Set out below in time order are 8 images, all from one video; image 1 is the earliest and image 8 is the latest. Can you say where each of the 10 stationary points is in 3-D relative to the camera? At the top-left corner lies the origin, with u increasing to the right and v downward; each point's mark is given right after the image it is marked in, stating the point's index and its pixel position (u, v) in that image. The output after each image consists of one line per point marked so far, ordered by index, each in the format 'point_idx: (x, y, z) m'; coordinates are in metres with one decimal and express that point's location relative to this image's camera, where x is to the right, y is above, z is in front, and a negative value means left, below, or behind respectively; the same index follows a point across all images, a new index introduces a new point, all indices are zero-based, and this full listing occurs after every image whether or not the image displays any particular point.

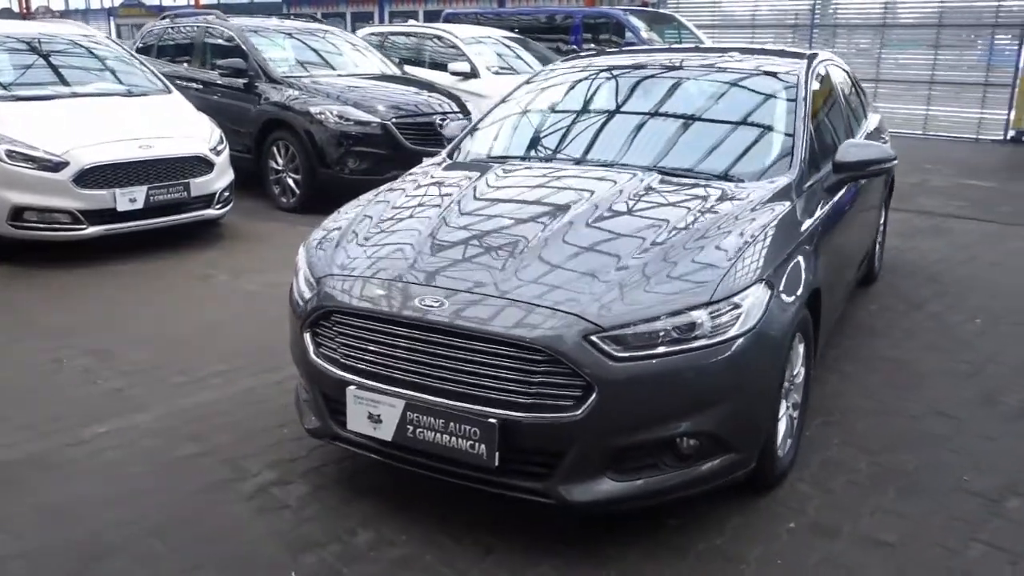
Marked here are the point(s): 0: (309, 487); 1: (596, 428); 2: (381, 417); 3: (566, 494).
0: (-0.8, -0.8, +3.4) m
1: (+0.3, -0.5, +2.8) m
2: (-0.5, -0.5, +3.0) m
3: (+0.2, -0.7, +2.8) m
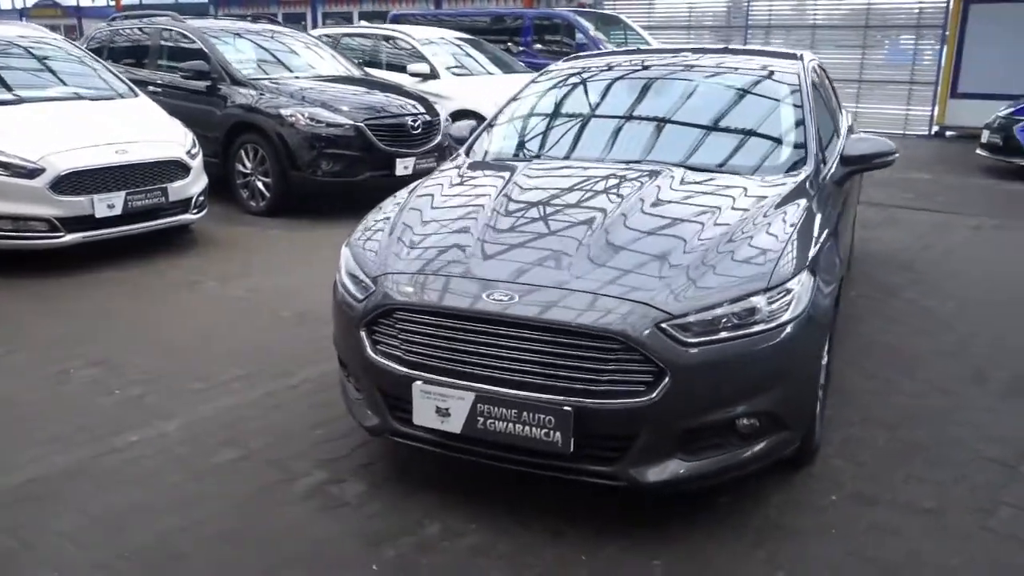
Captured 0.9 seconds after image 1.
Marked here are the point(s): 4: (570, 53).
0: (-0.6, -0.8, +3.5) m
1: (+0.5, -0.4, +2.9) m
2: (-0.2, -0.4, +3.1) m
3: (+0.4, -0.7, +3.0) m
4: (+0.9, +3.7, +13.3) m
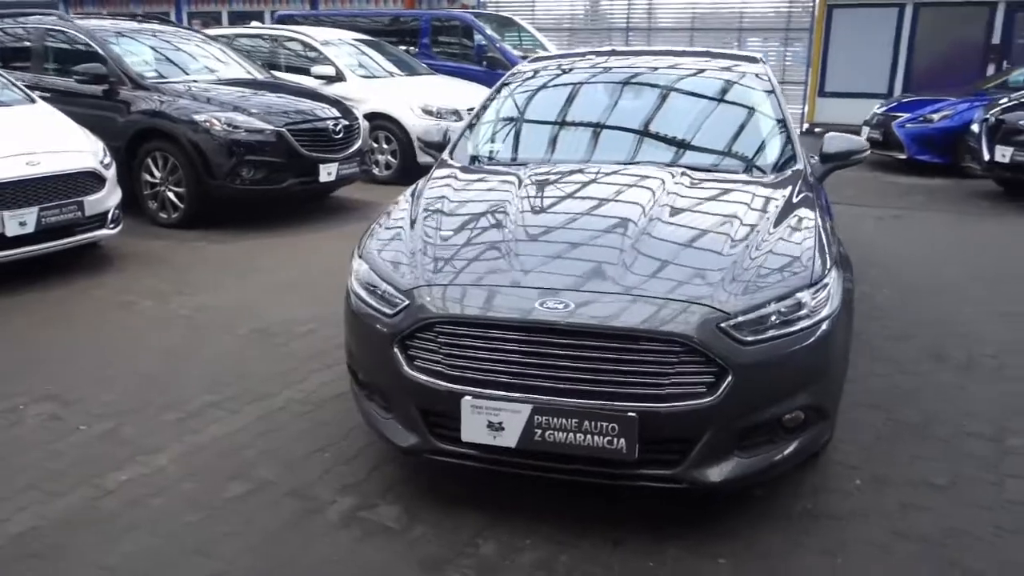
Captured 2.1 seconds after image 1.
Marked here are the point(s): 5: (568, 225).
0: (-0.4, -0.9, +3.3) m
1: (+0.7, -0.4, +2.9) m
2: (0.0, -0.5, +3.0) m
3: (+0.7, -0.7, +3.0) m
4: (-0.7, +3.6, +13.3) m
5: (+0.2, +0.3, +3.5) m
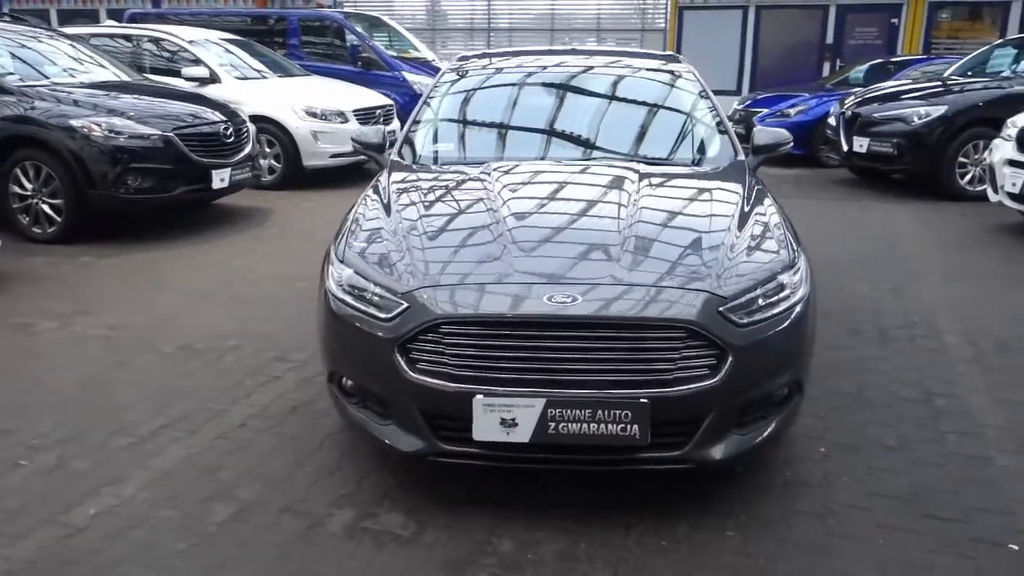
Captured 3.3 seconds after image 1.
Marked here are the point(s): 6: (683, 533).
0: (-0.4, -0.9, +3.2) m
1: (+0.8, -0.4, +3.1) m
2: (0.0, -0.5, +3.0) m
3: (+0.7, -0.6, +3.1) m
4: (-2.6, +3.6, +13.0) m
5: (+0.1, +0.3, +3.6) m
6: (+0.6, -0.9, +3.1) m
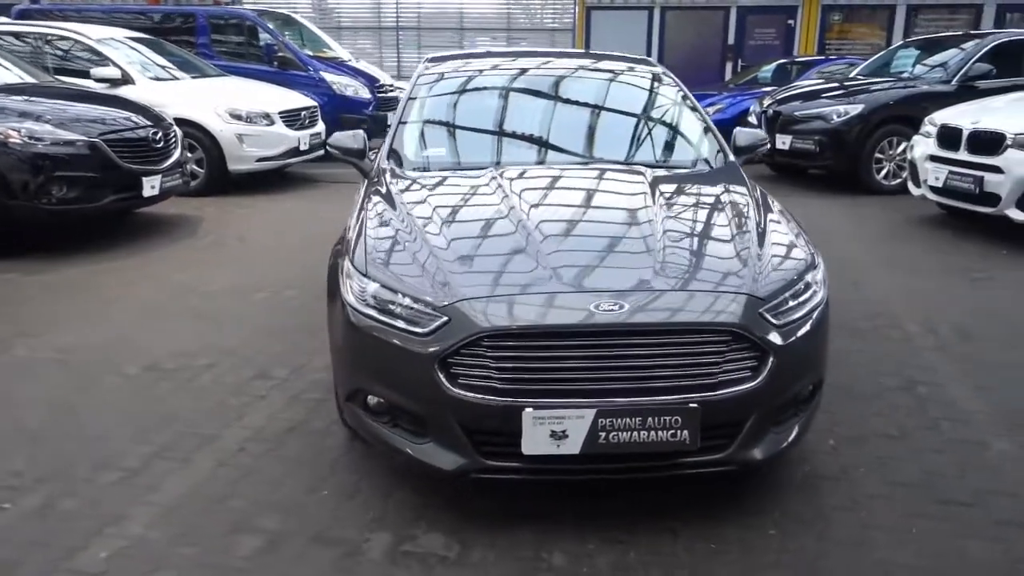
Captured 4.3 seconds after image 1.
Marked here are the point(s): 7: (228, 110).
0: (-0.3, -0.9, +3.1) m
1: (+0.9, -0.4, +3.1) m
2: (+0.2, -0.5, +3.0) m
3: (+0.9, -0.6, +3.1) m
4: (-3.8, +3.4, +12.5) m
5: (+0.2, +0.2, +3.5) m
6: (+0.8, -0.9, +3.2) m
7: (-3.2, +2.0, +9.5) m
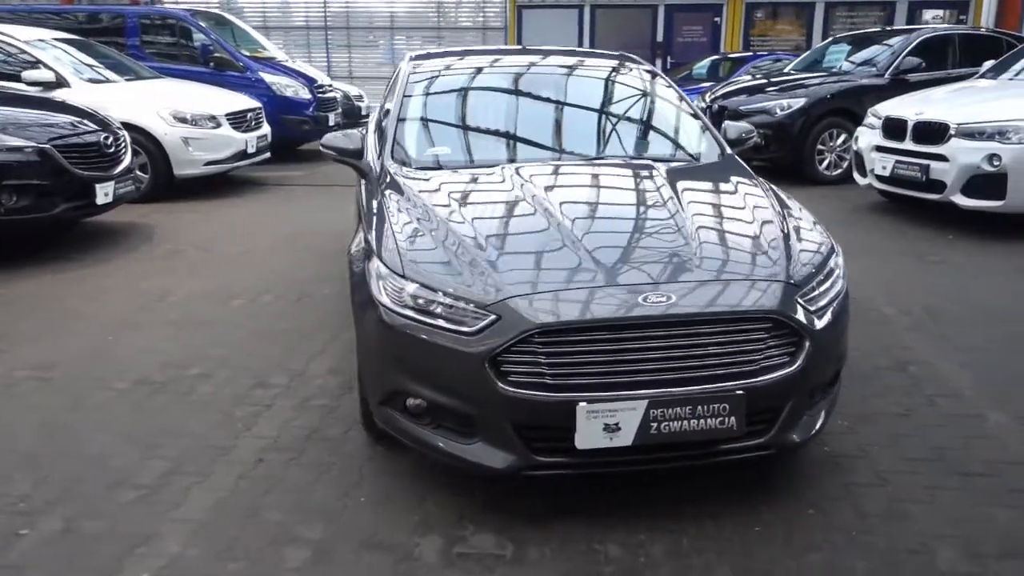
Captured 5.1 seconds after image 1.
0: (-0.1, -0.9, +3.1) m
1: (+1.1, -0.3, +3.2) m
2: (+0.4, -0.5, +3.0) m
3: (+1.0, -0.6, +3.2) m
4: (-4.6, +3.3, +12.1) m
5: (+0.3, +0.3, +3.6) m
6: (+1.0, -0.9, +3.2) m
7: (-3.7, +1.9, +9.2) m
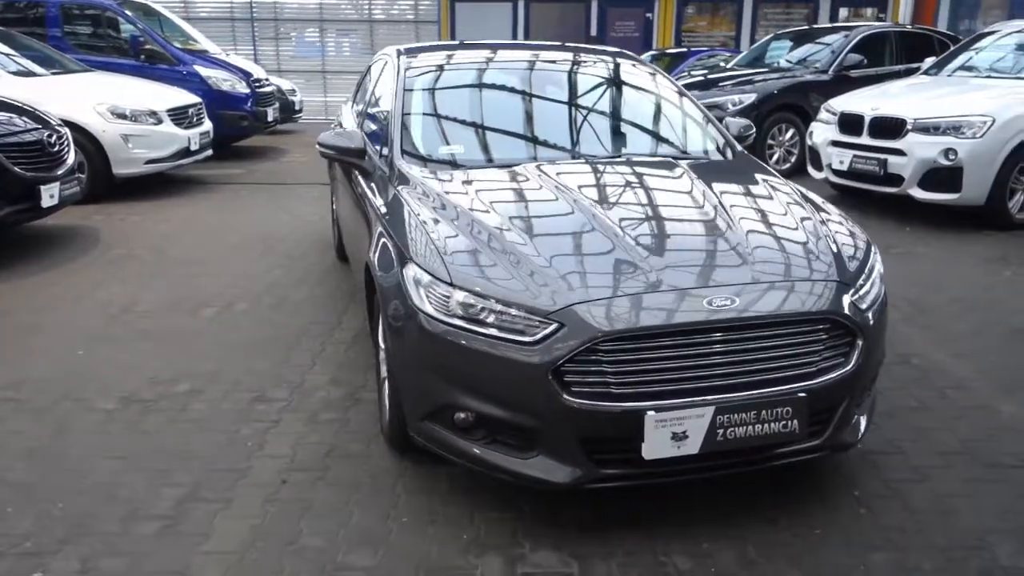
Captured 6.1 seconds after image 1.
0: (+0.1, -0.9, +3.0) m
1: (+1.3, -0.3, +3.2) m
2: (+0.6, -0.5, +2.9) m
3: (+1.2, -0.6, +3.2) m
4: (-5.3, +3.3, +11.5) m
5: (+0.5, +0.3, +3.5) m
6: (+1.2, -0.9, +3.2) m
7: (-4.1, +1.8, +8.6) m
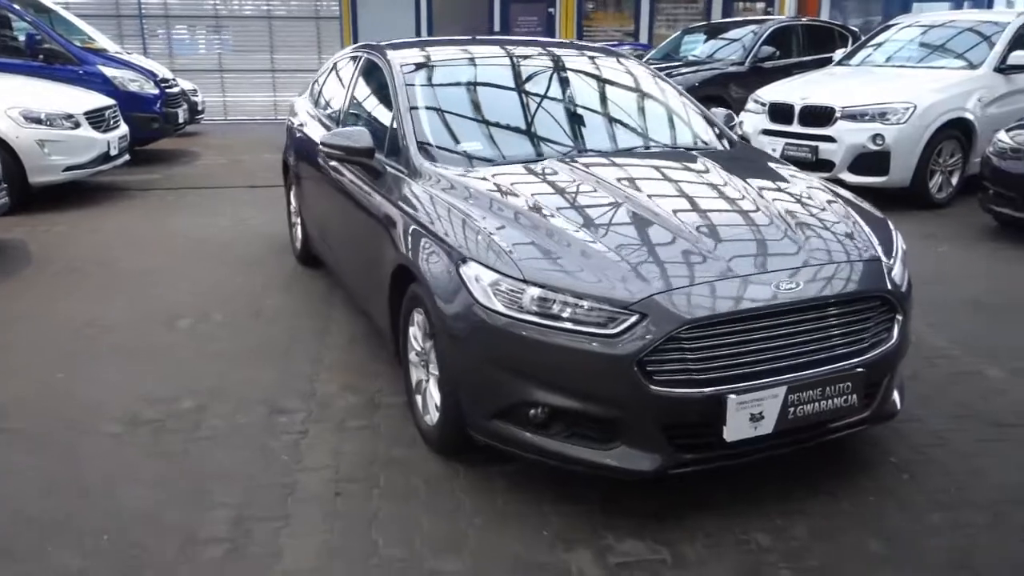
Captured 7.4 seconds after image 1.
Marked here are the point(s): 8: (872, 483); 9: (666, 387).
0: (+0.4, -0.9, +3.0) m
1: (+1.5, -0.2, +3.4) m
2: (+0.9, -0.4, +3.0) m
3: (+1.5, -0.5, +3.4) m
4: (-6.3, +3.0, +10.7) m
5: (+0.7, +0.3, +3.5) m
6: (+1.4, -0.8, +3.4) m
7: (-4.6, +1.7, +8.0) m
8: (+1.4, -0.8, +3.4) m
9: (+0.5, -0.3, +2.9) m
